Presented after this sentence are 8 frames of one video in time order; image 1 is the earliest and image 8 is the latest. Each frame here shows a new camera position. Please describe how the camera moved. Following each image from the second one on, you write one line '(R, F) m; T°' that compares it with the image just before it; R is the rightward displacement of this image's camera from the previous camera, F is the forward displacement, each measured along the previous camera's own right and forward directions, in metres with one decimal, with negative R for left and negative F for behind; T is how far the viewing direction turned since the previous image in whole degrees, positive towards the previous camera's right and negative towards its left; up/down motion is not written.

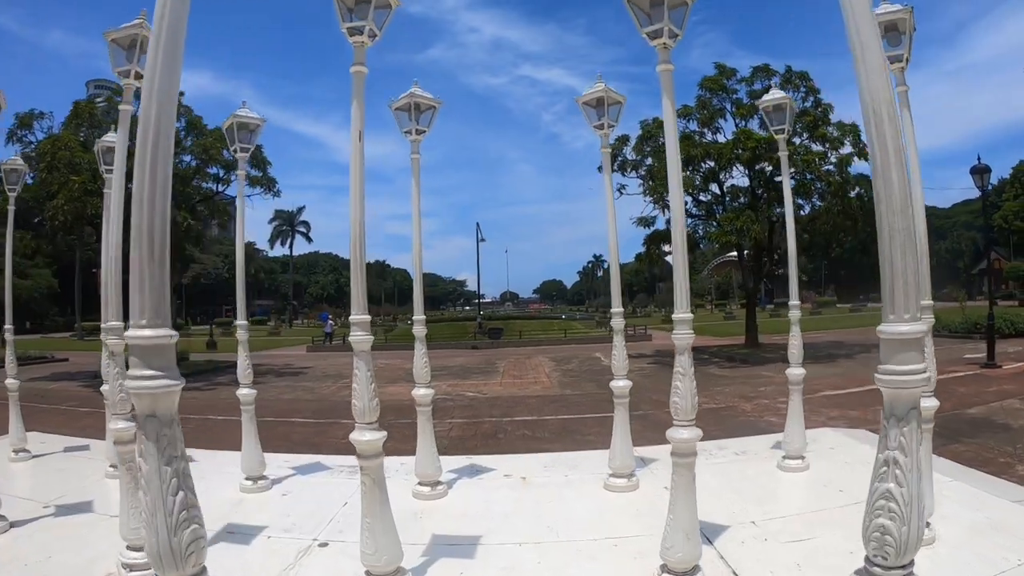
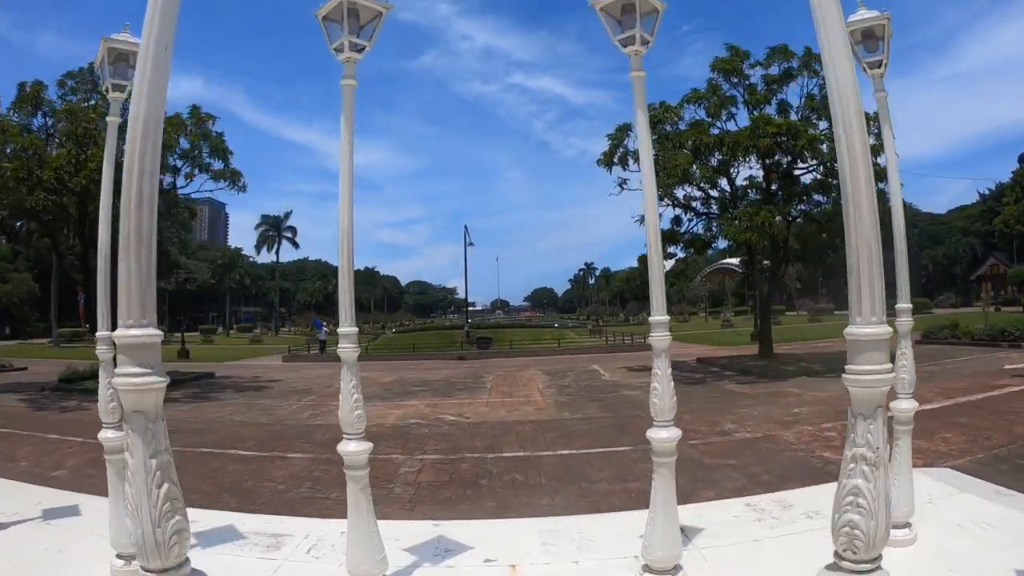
(0.0, +2.0) m; +1°
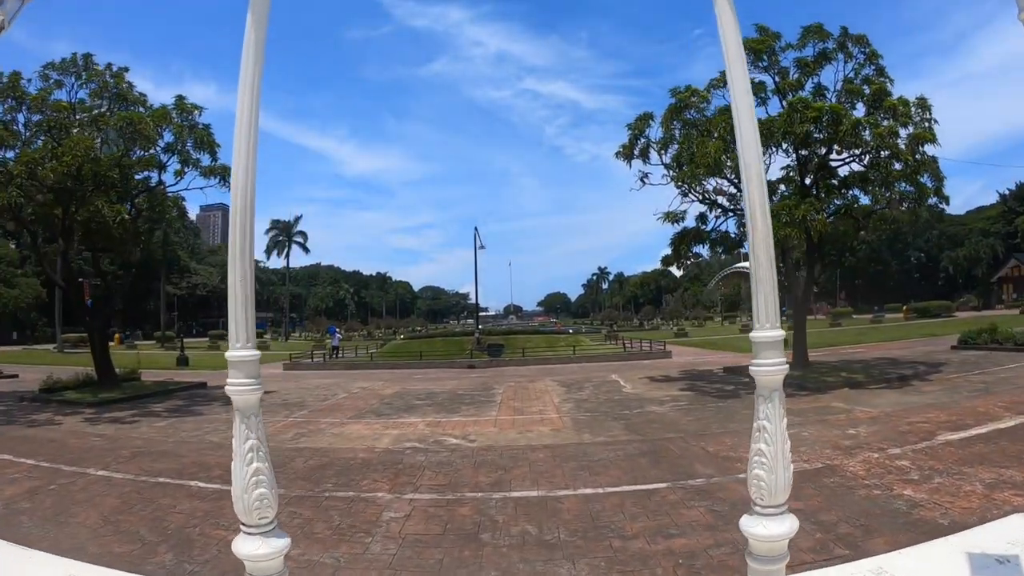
(0.0, +1.4) m; -1°
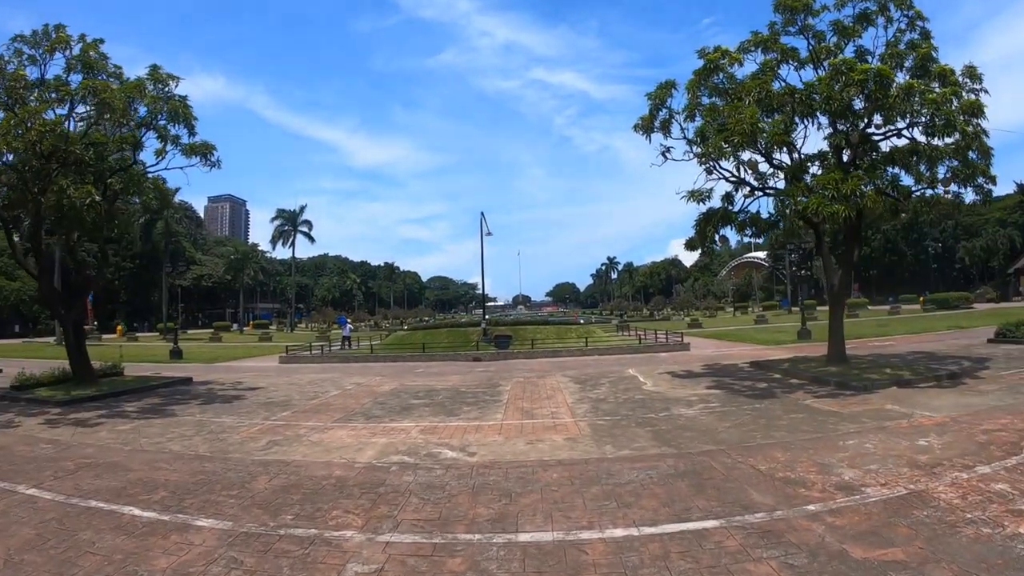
(0.0, +1.5) m; 0°
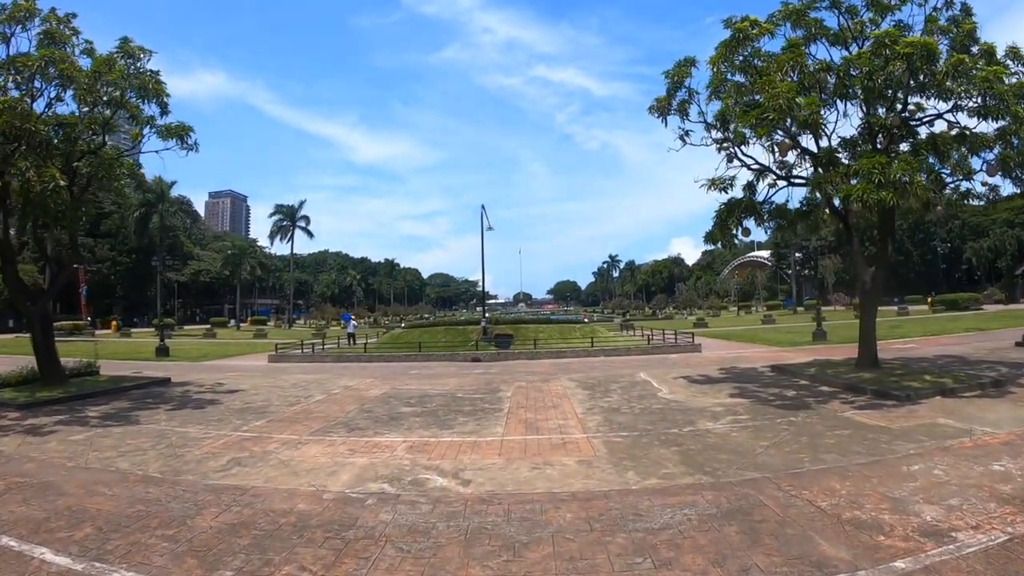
(0.0, +1.3) m; 0°
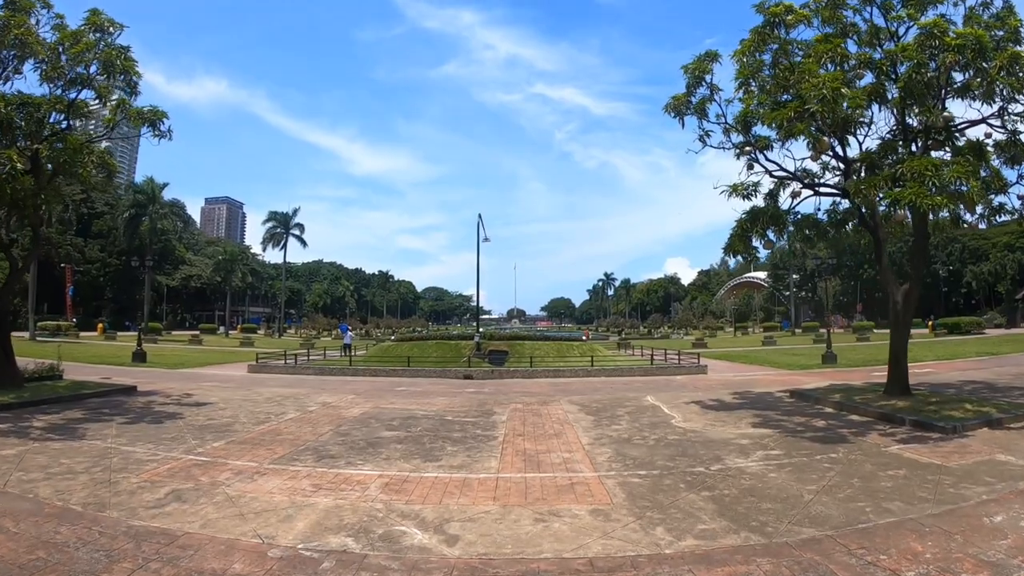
(-0.1, +1.3) m; 0°
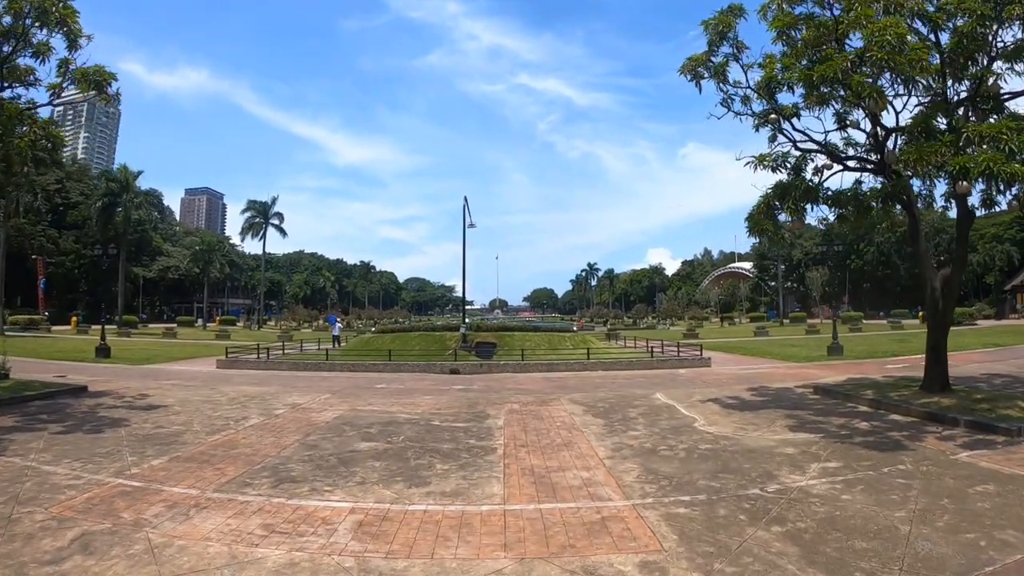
(-0.1, +1.5) m; +1°
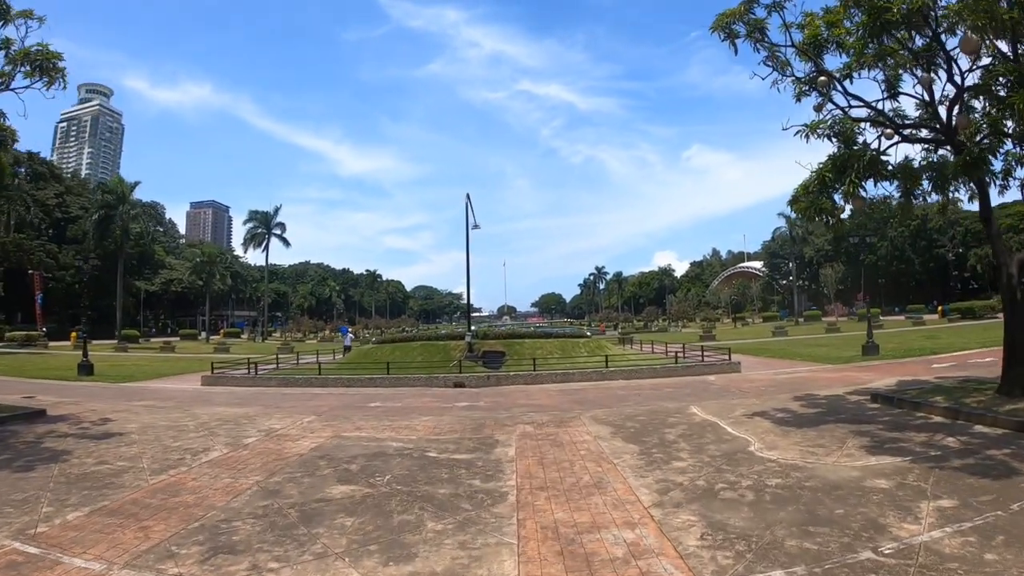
(0.0, +1.6) m; 0°
